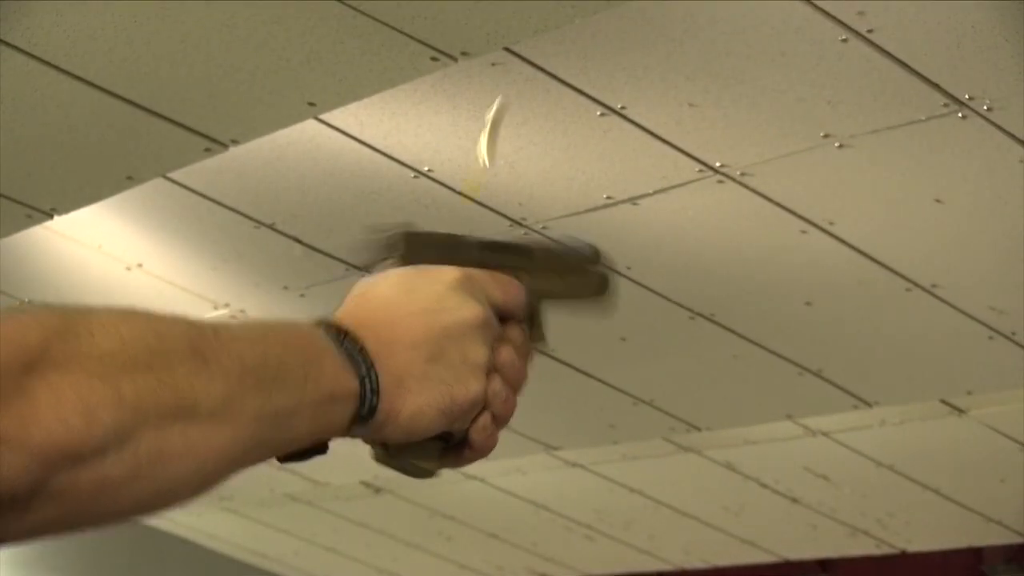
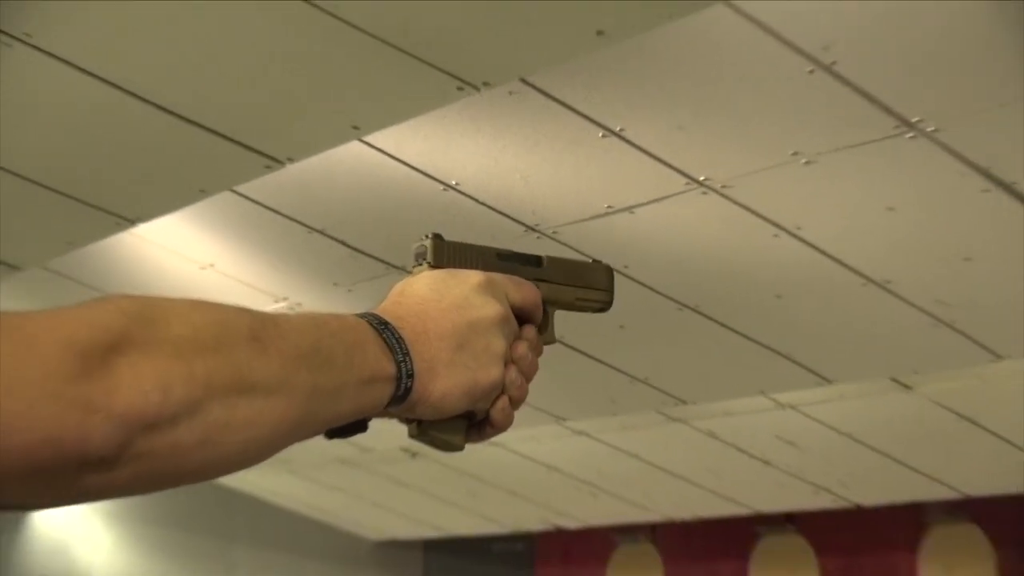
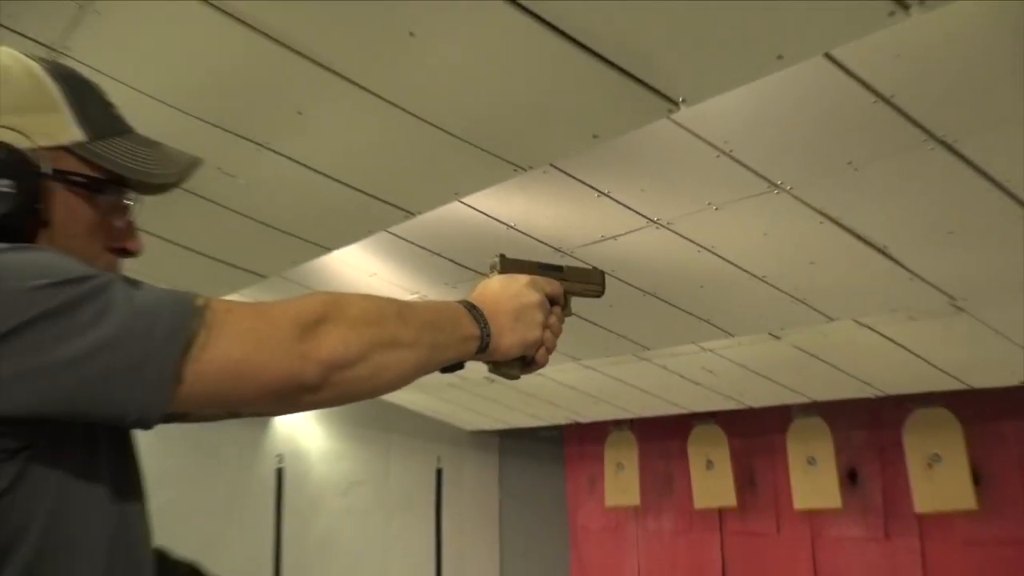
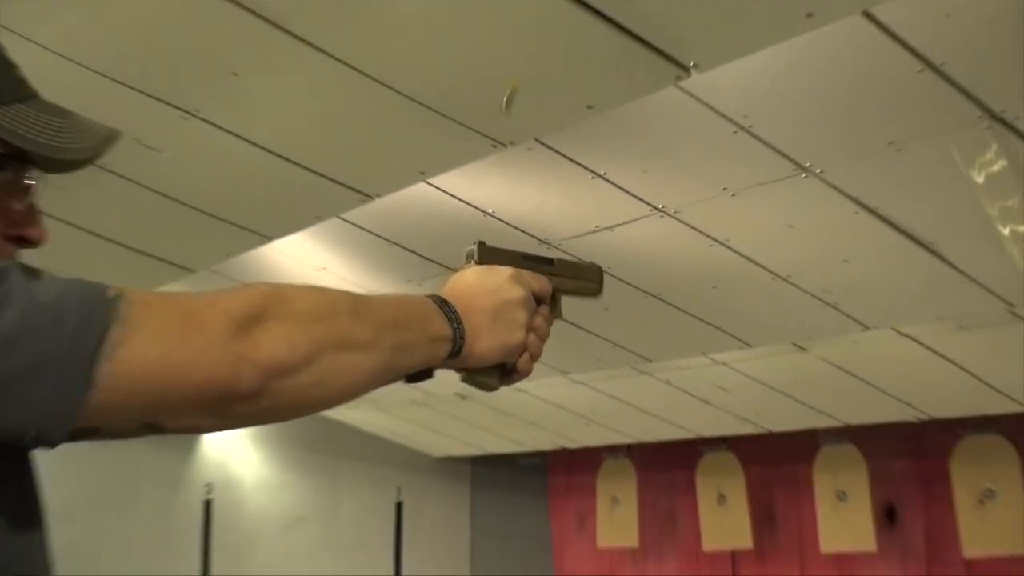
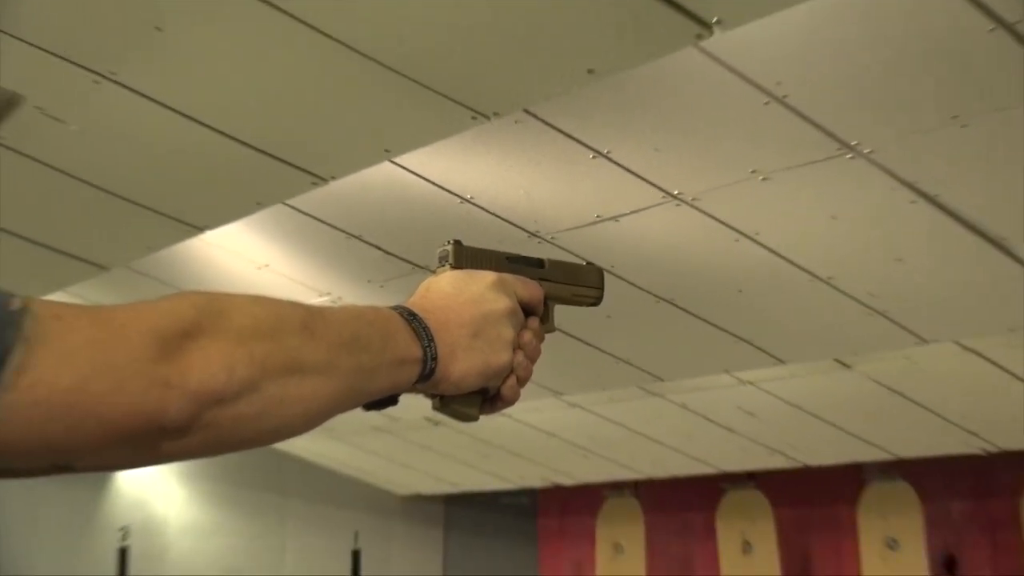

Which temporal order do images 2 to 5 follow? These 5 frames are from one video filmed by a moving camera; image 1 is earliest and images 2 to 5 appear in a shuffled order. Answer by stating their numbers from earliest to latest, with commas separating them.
2, 5, 4, 3
